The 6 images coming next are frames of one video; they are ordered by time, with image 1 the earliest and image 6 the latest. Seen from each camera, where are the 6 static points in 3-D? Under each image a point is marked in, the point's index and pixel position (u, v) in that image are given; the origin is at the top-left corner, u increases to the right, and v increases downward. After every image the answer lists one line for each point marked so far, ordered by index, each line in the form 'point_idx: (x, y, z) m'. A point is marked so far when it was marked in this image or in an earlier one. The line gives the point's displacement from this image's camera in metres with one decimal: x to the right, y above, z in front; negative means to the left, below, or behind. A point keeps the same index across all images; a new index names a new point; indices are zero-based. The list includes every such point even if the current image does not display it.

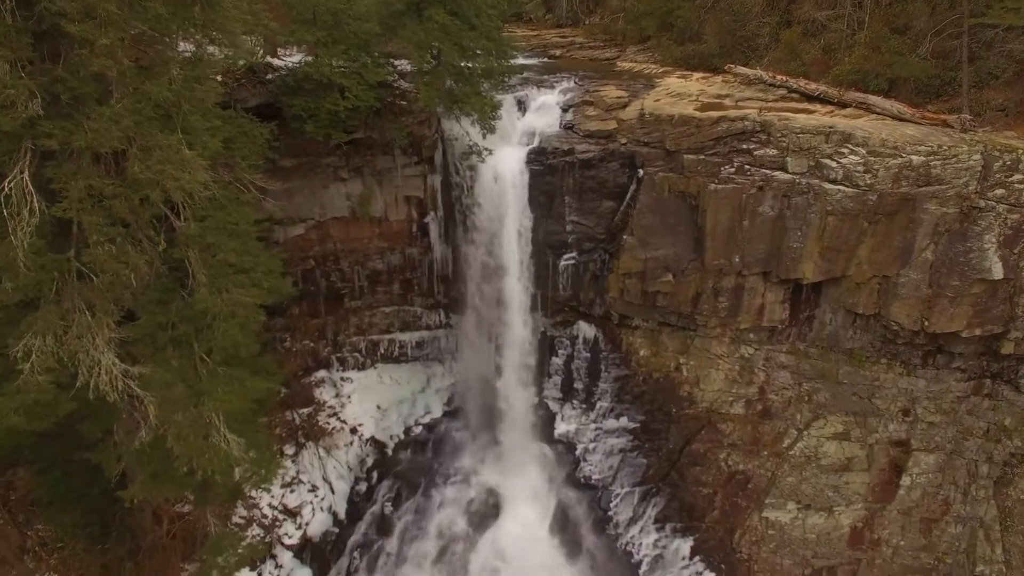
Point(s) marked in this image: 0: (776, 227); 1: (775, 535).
0: (+4.9, +1.2, +11.8) m
1: (+5.5, -5.0, +12.7) m
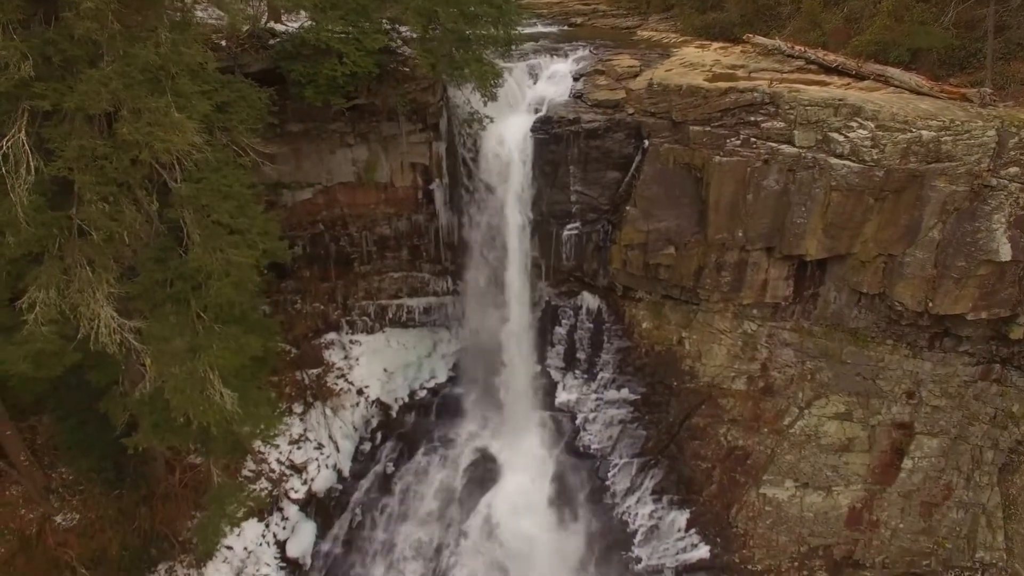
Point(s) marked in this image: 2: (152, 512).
0: (+5.0, +1.6, +11.6) m
1: (+5.4, -4.5, +12.8) m
2: (-6.5, -4.1, +11.4) m
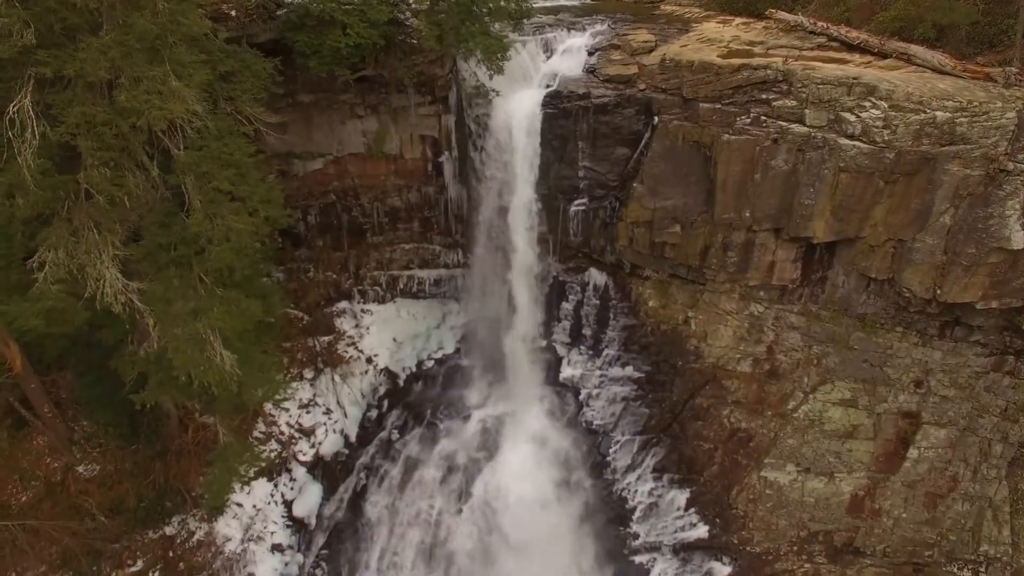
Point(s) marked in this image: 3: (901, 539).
0: (+5.0, +1.9, +11.4) m
1: (+5.3, -4.2, +12.7) m
2: (-6.6, -3.4, +12.0) m
3: (+7.6, -4.9, +12.2) m
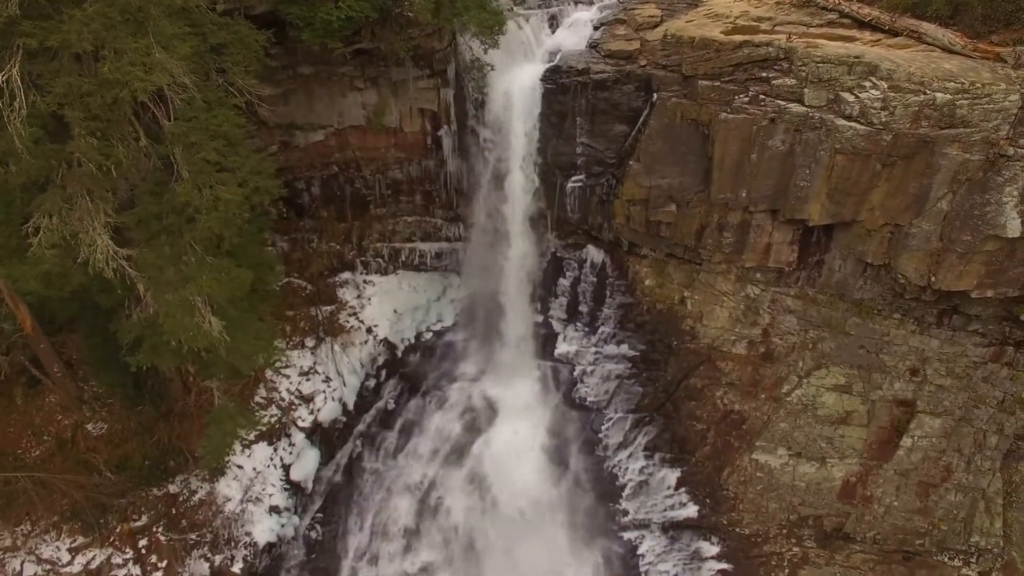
0: (+4.9, +2.2, +11.1) m
1: (+5.1, -3.9, +12.7) m
2: (-6.8, -2.8, +12.5) m
3: (+7.3, -4.6, +12.2) m
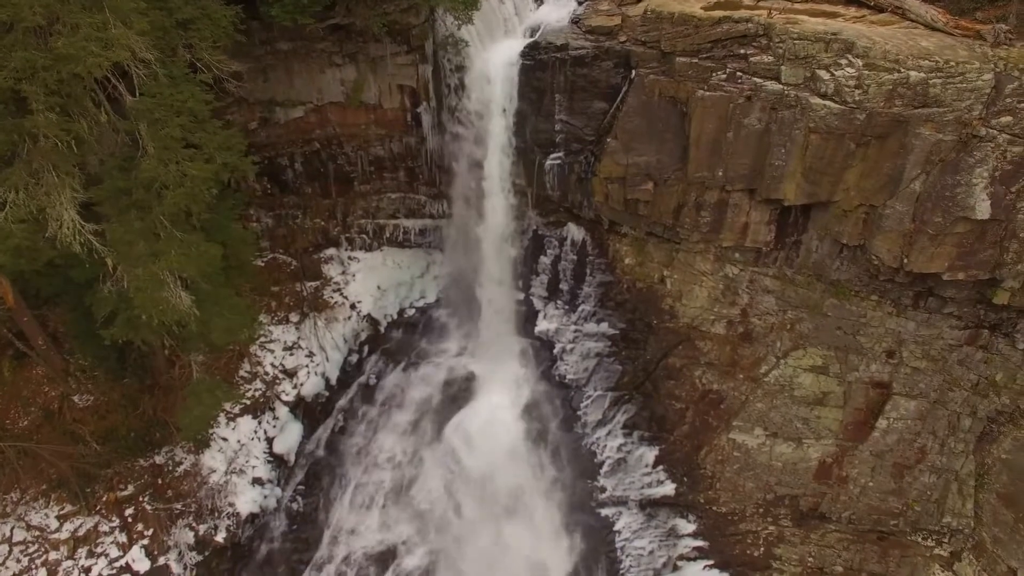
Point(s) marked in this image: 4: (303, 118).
0: (+4.4, +2.6, +11.0) m
1: (+4.6, -3.5, +12.8) m
2: (-7.3, -2.3, +12.7) m
3: (+6.8, -4.3, +12.2) m
4: (-4.7, +3.9, +14.4) m
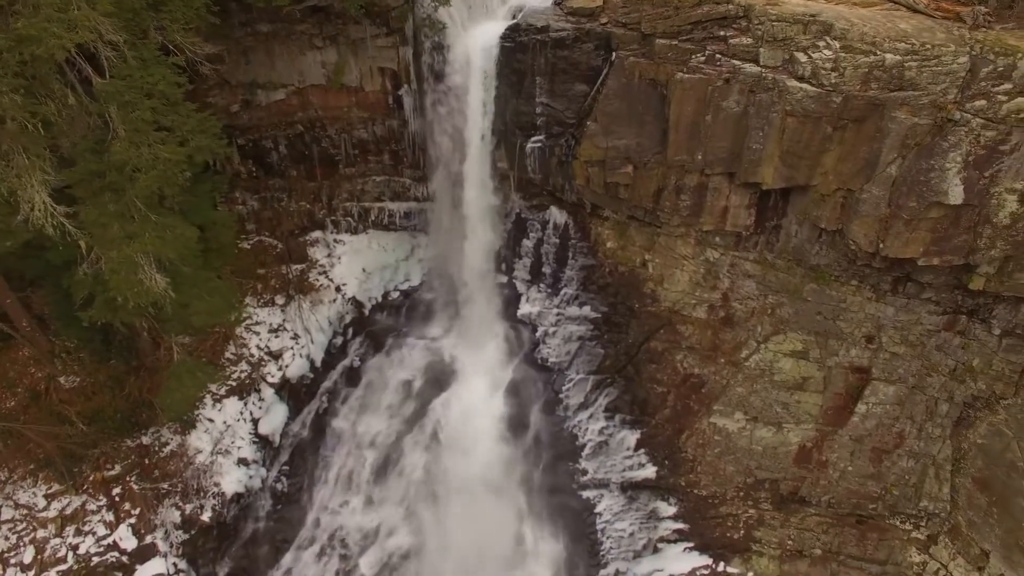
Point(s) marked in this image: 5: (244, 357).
0: (+4.0, +2.8, +10.9) m
1: (+4.2, -3.1, +12.9) m
2: (-7.7, -1.9, +12.8) m
3: (+6.4, -4.0, +12.3) m
4: (-5.1, +4.3, +14.4) m
5: (-6.0, -1.5, +13.8) m
